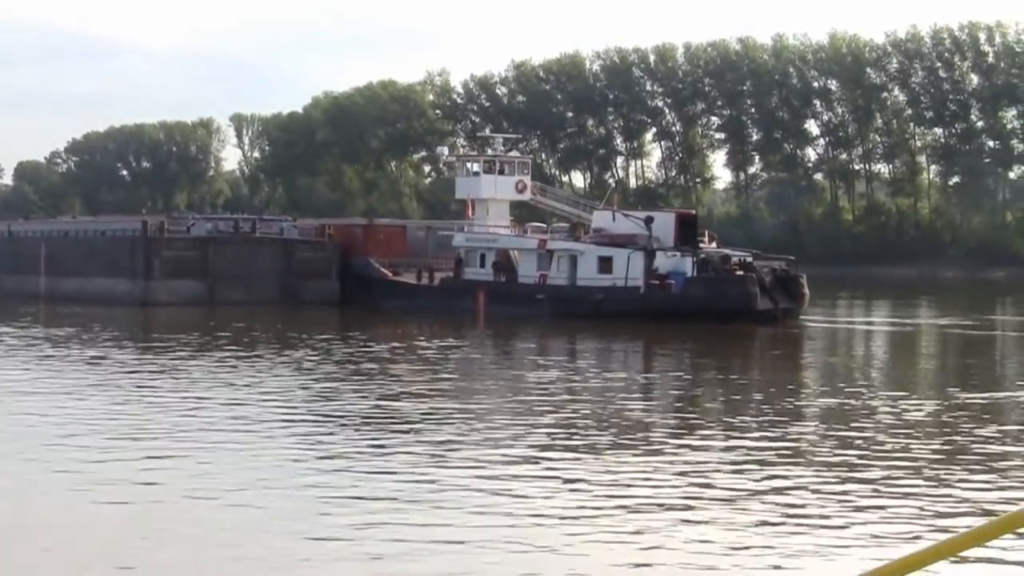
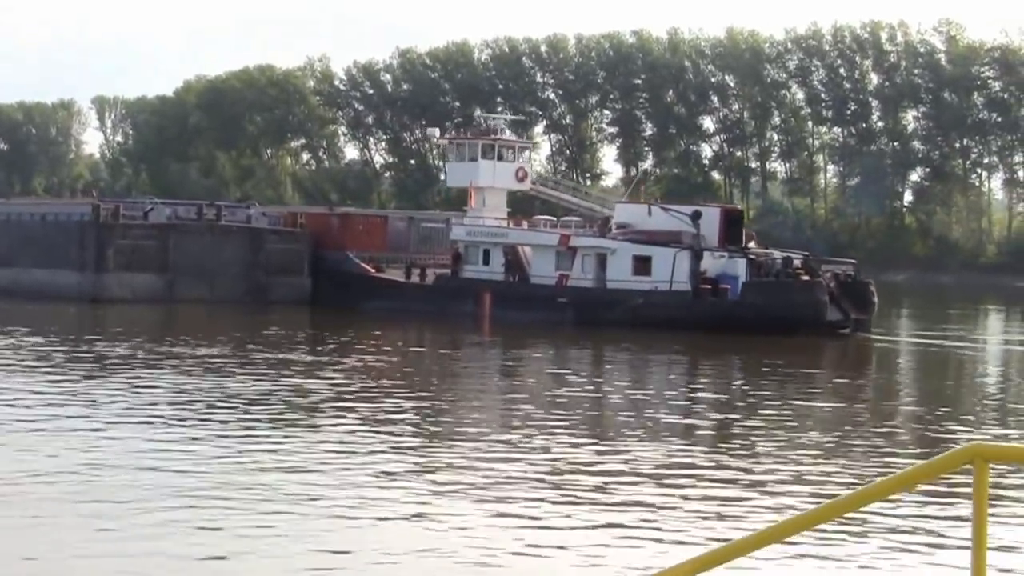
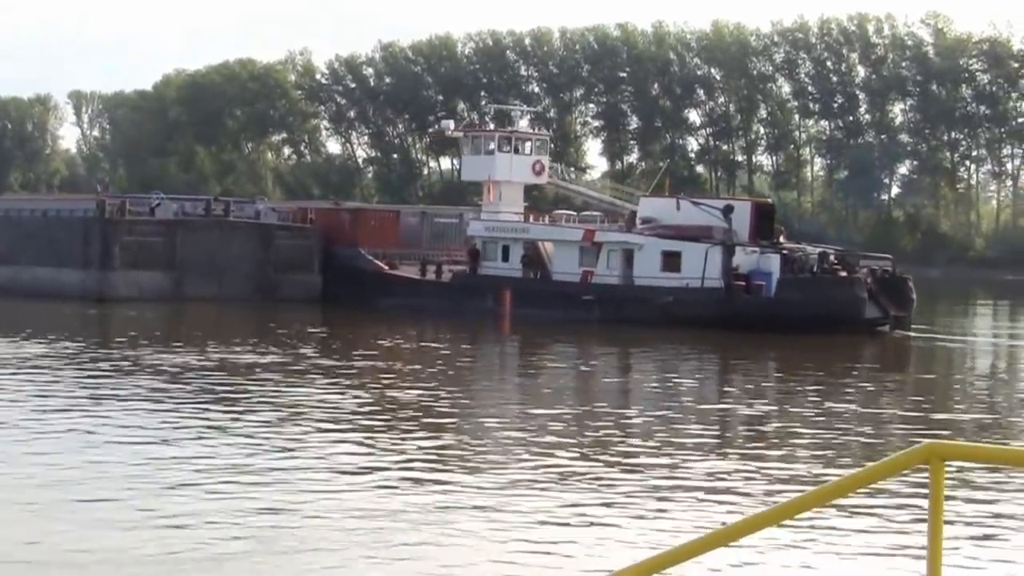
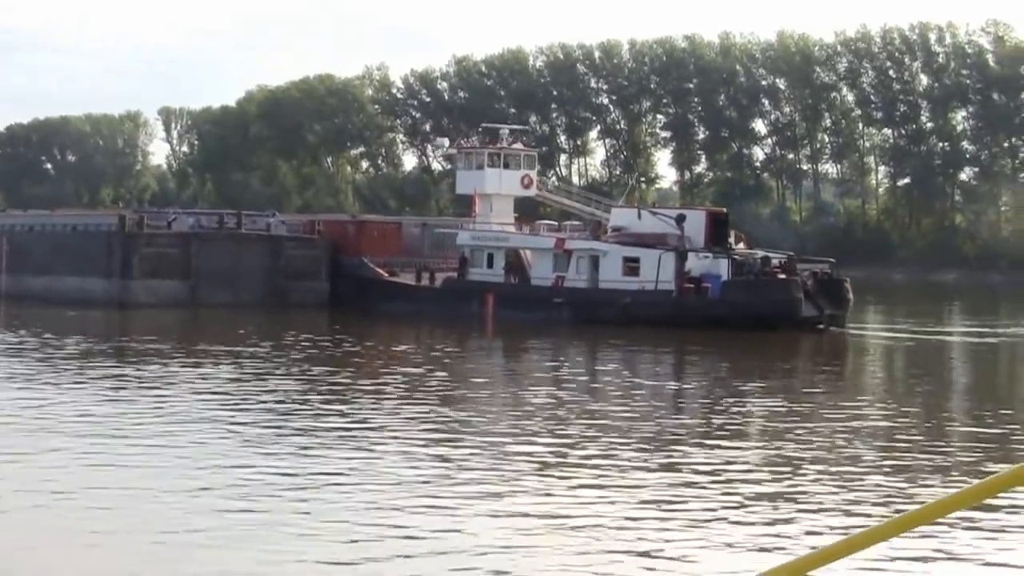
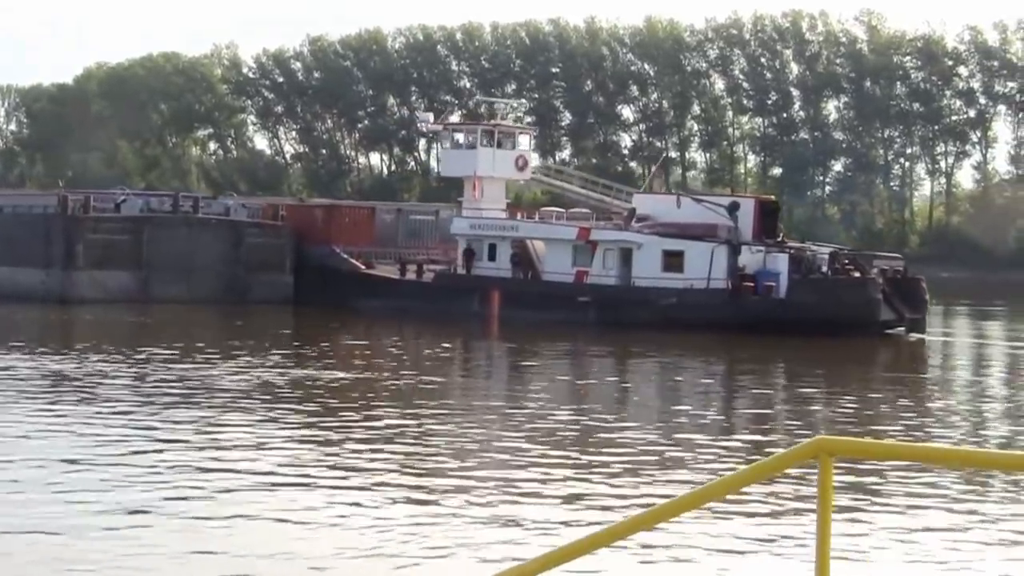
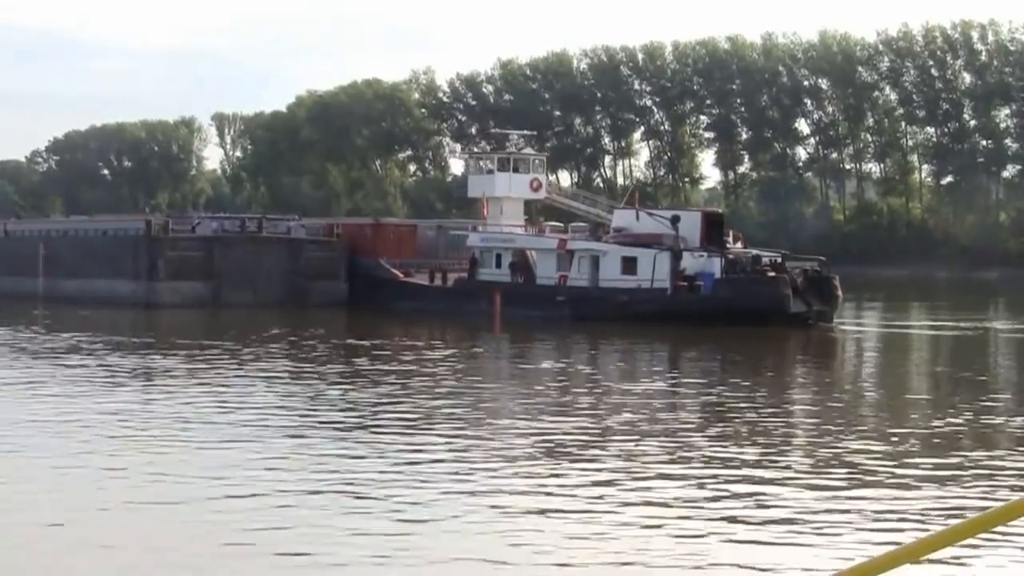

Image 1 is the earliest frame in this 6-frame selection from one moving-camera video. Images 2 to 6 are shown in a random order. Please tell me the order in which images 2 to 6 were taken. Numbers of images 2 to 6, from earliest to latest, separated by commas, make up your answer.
6, 4, 2, 3, 5
